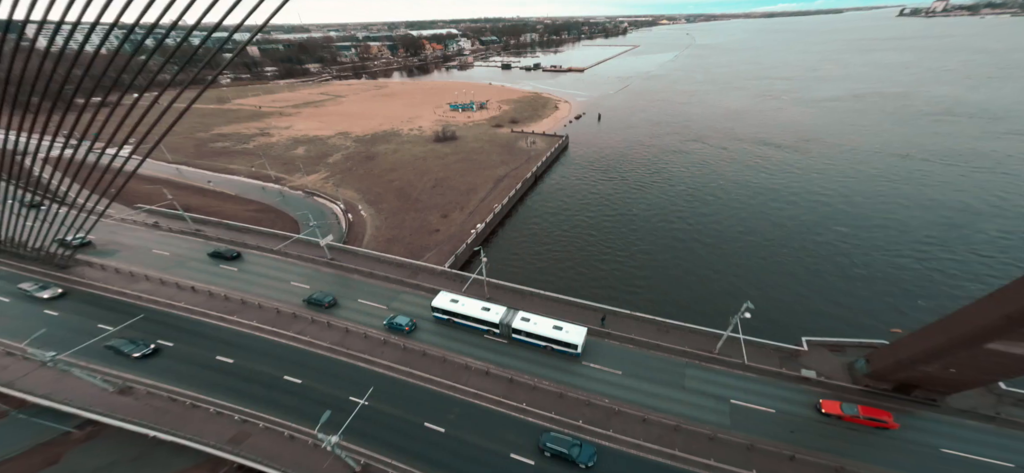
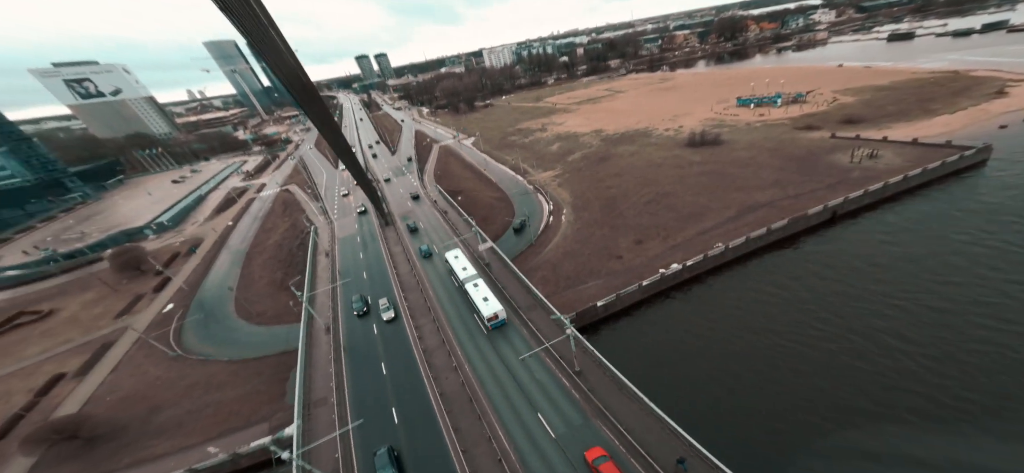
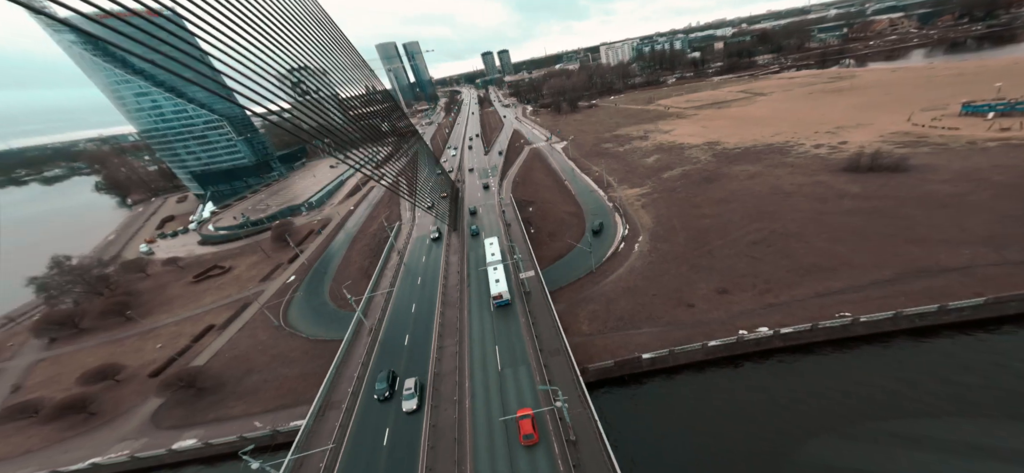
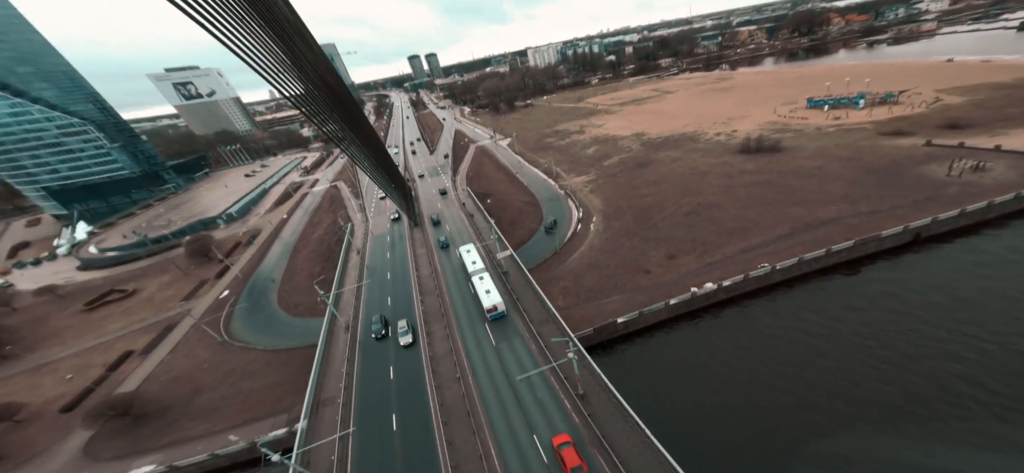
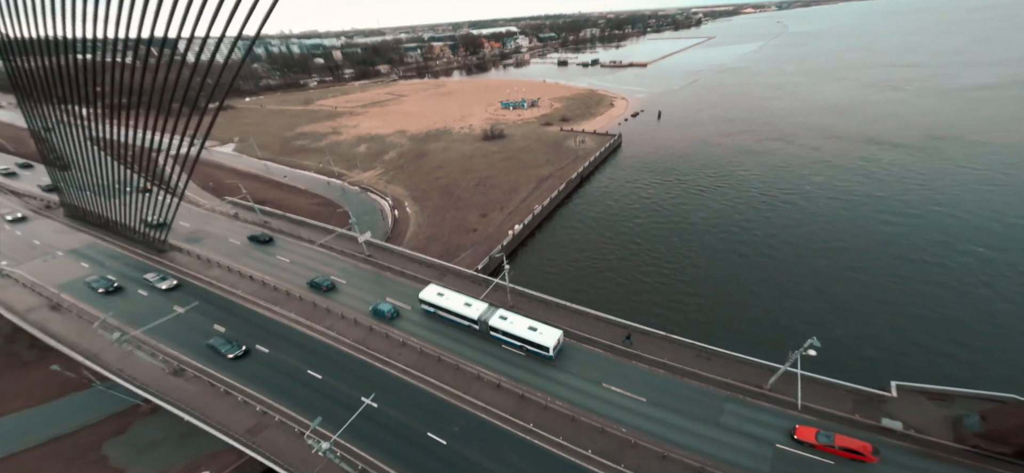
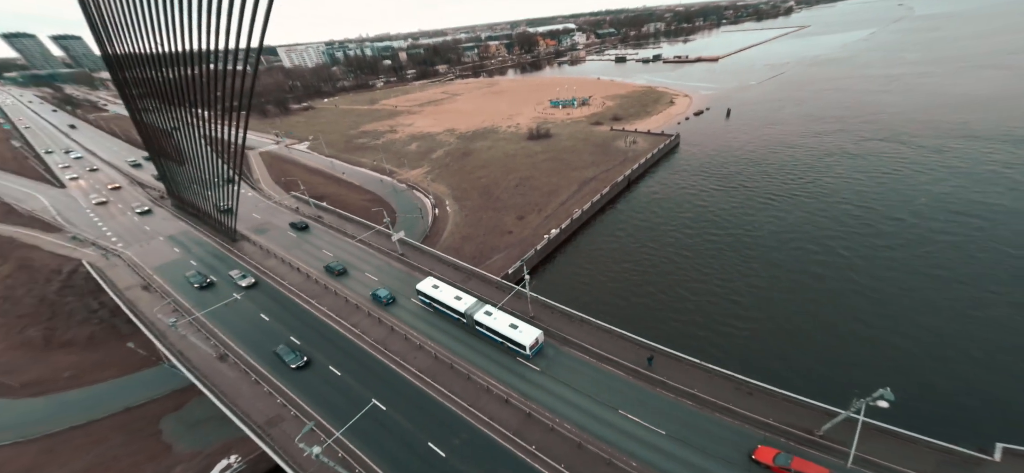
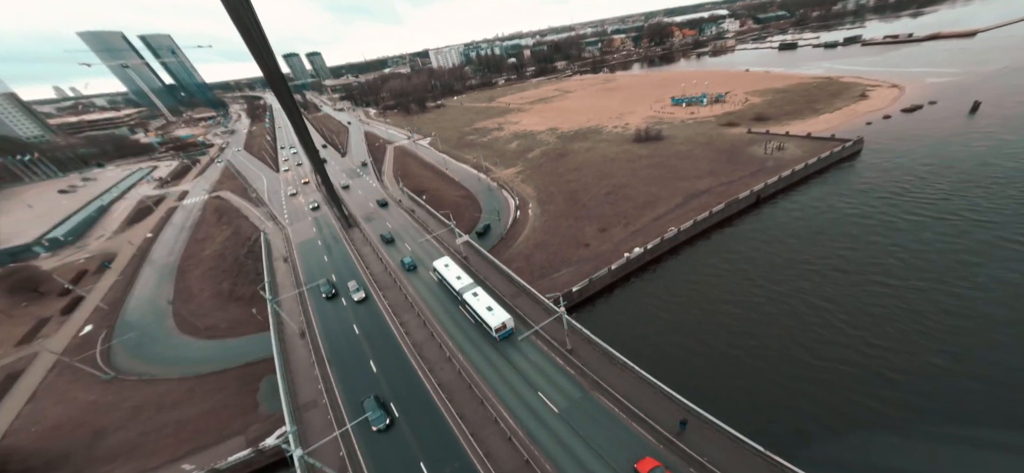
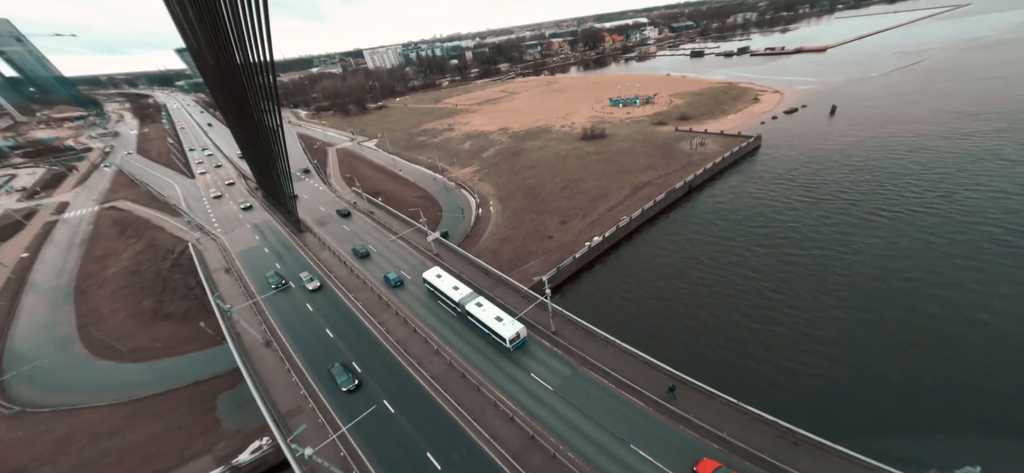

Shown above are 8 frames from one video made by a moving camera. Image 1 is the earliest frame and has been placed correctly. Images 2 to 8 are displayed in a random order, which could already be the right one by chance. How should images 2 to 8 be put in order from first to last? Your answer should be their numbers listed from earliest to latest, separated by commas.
5, 6, 8, 7, 2, 4, 3
